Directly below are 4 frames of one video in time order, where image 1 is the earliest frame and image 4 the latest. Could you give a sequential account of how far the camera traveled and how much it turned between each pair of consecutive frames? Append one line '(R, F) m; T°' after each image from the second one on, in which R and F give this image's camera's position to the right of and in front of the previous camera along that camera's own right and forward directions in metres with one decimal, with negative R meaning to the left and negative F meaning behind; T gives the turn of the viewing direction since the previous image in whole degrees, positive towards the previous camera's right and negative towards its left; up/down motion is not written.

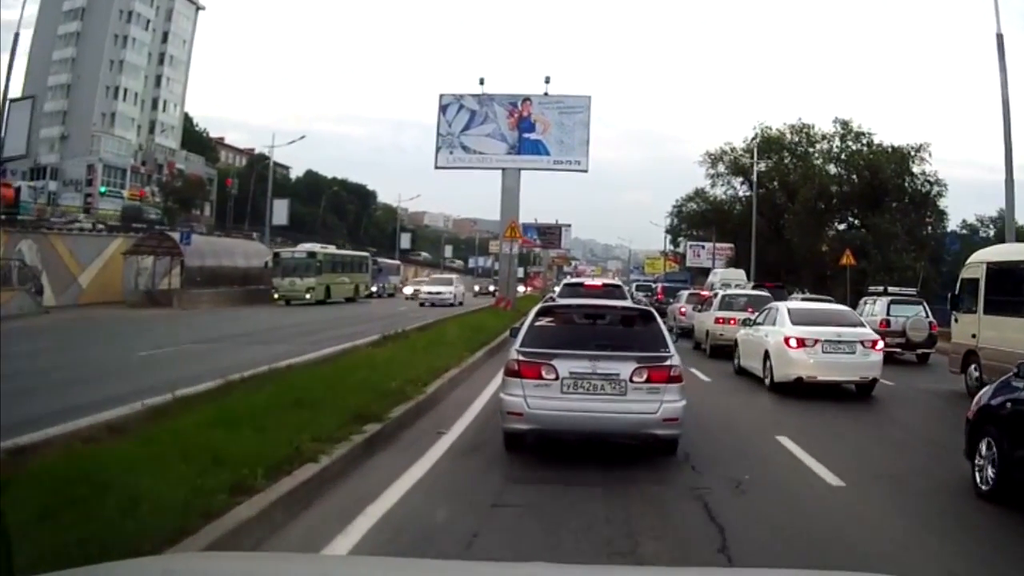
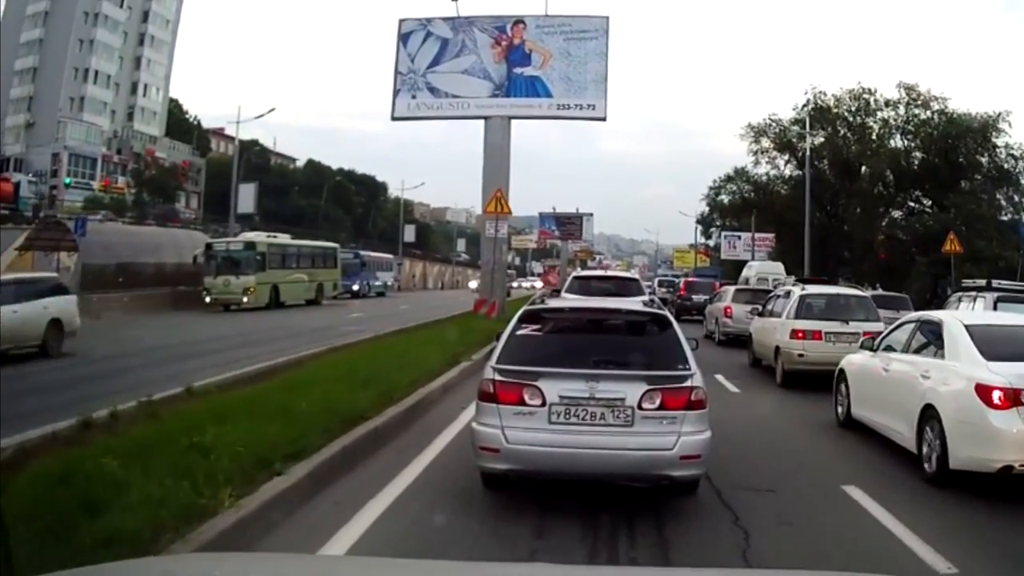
(+0.2, +2.2) m; -2°
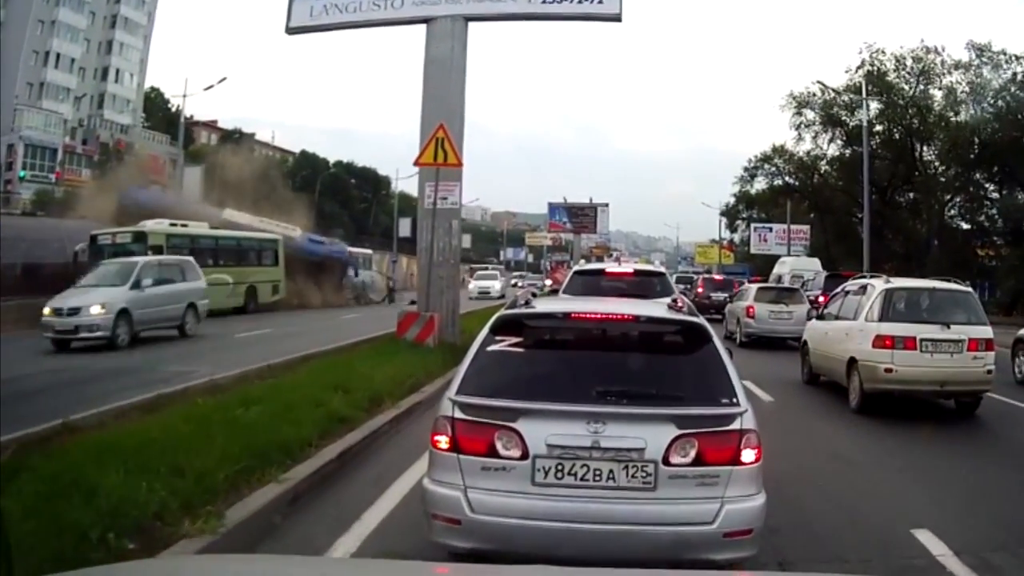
(+0.2, +1.9) m; -1°
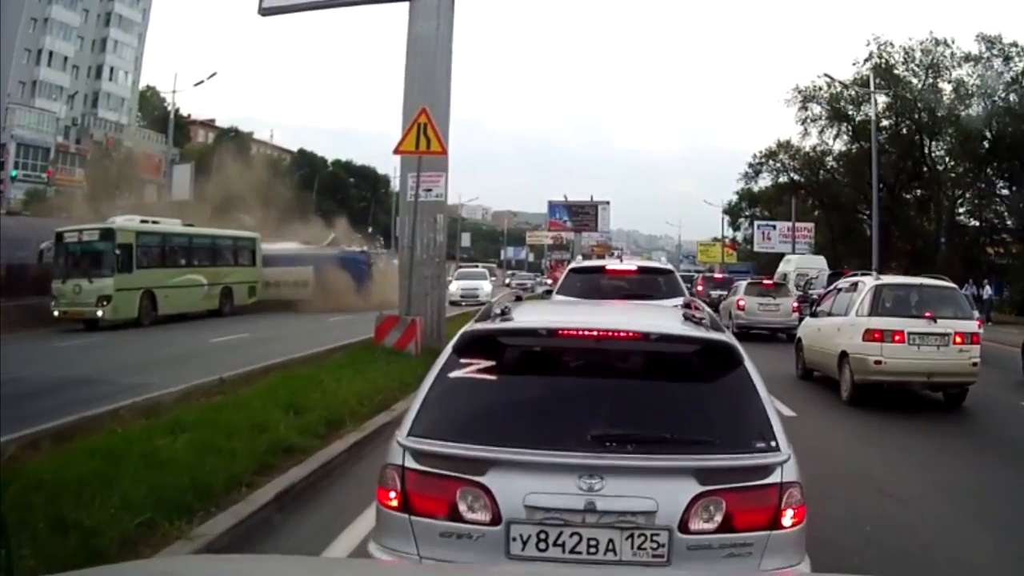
(0.0, +0.3) m; 0°
